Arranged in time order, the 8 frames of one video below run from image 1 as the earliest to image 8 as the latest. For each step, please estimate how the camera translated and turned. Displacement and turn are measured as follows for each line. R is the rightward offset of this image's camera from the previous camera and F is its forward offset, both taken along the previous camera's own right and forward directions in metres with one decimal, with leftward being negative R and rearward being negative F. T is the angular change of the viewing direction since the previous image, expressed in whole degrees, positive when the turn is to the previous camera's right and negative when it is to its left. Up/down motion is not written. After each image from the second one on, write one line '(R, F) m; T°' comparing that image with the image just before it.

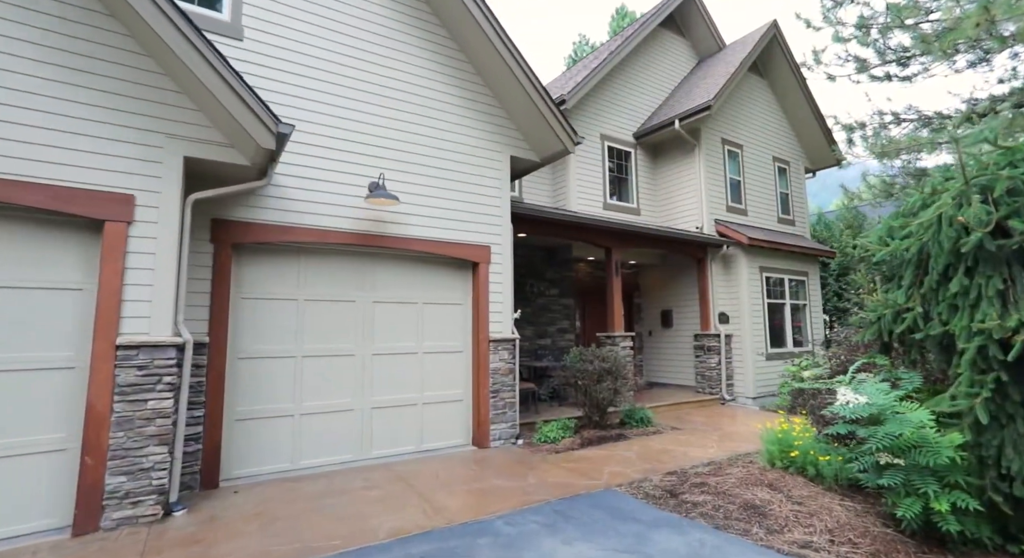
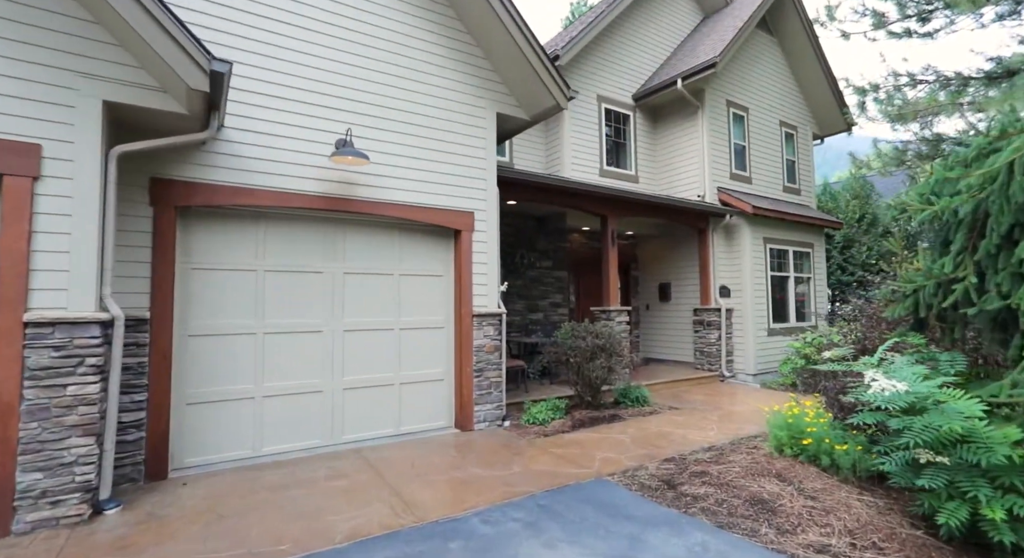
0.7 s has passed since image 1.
(+0.1, +0.5) m; 0°
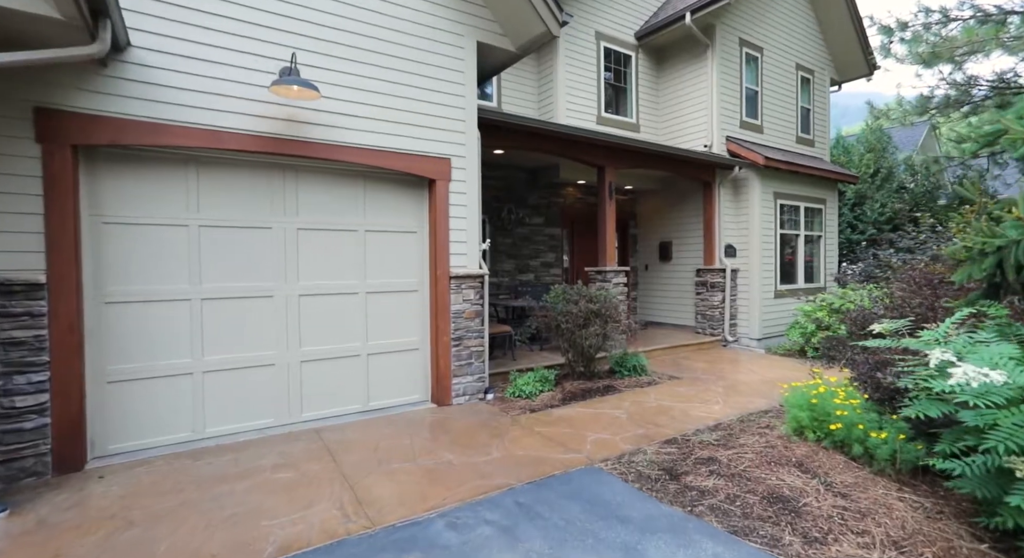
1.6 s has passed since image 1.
(+0.2, +0.7) m; 0°
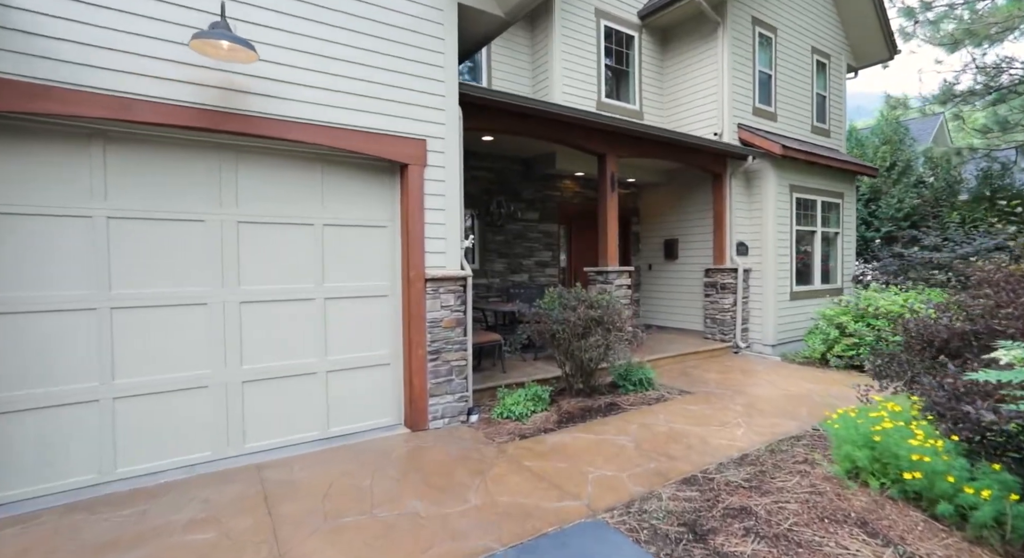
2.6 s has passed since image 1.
(+0.1, +0.8) m; 0°
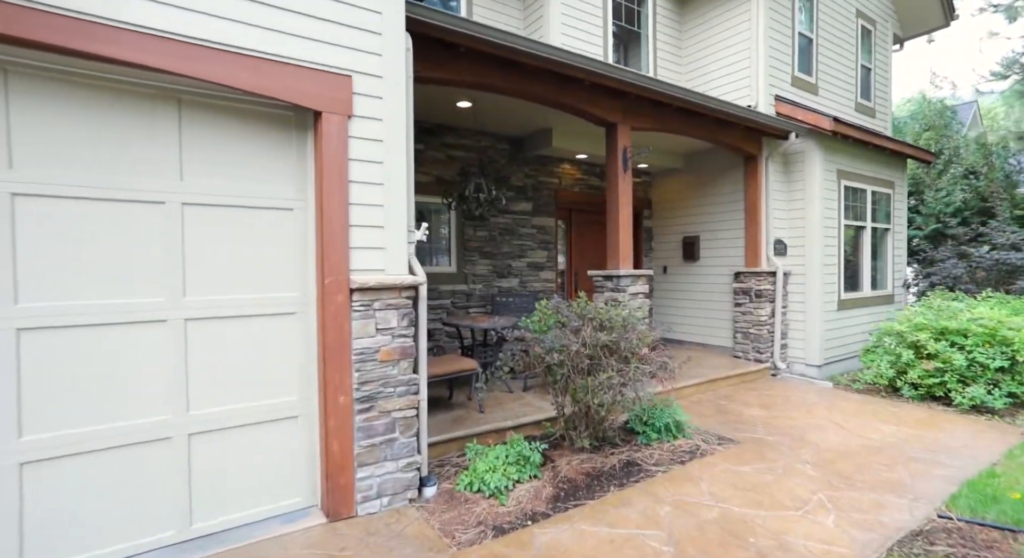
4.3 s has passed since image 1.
(+0.2, +1.5) m; 0°
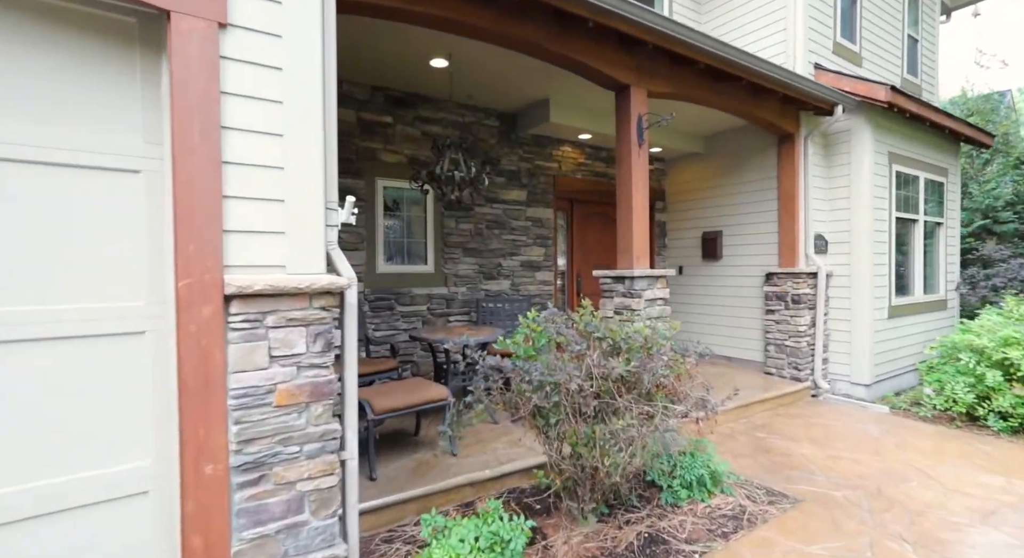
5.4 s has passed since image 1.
(+0.1, +1.1) m; 0°
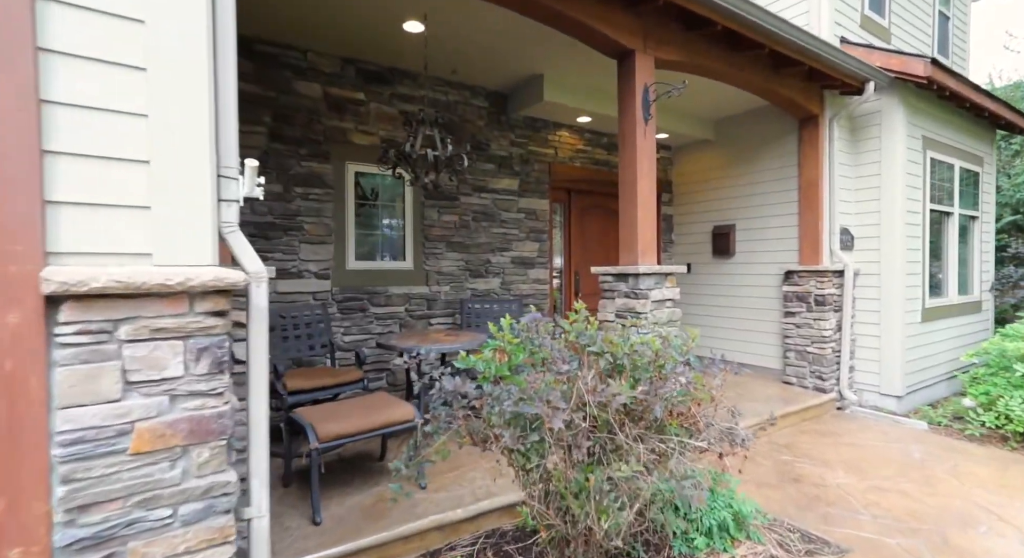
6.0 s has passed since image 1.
(+0.1, +0.6) m; 0°
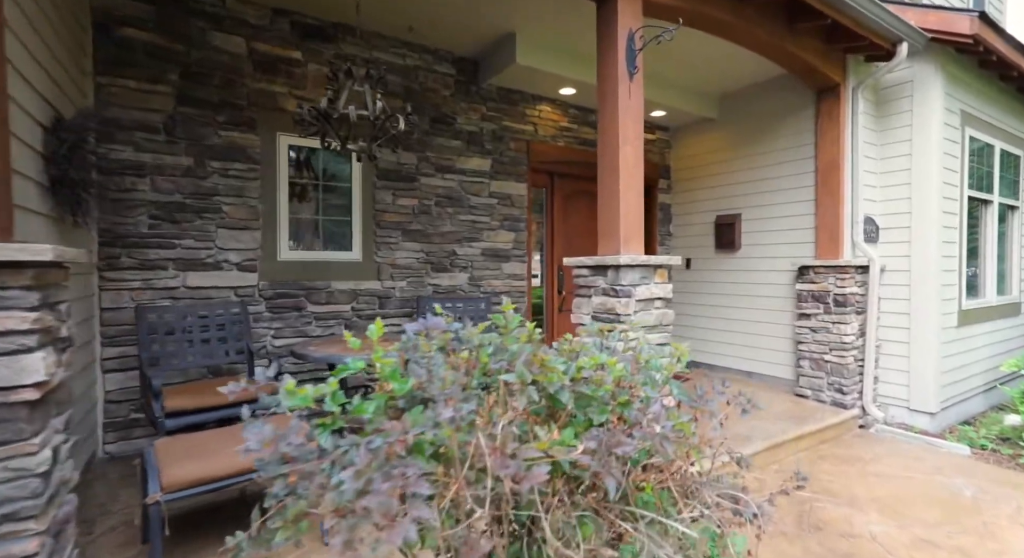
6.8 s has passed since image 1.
(+0.3, +0.7) m; 0°
